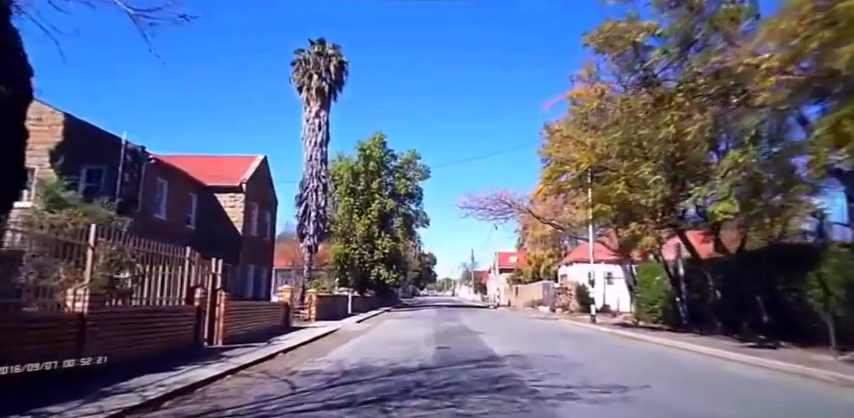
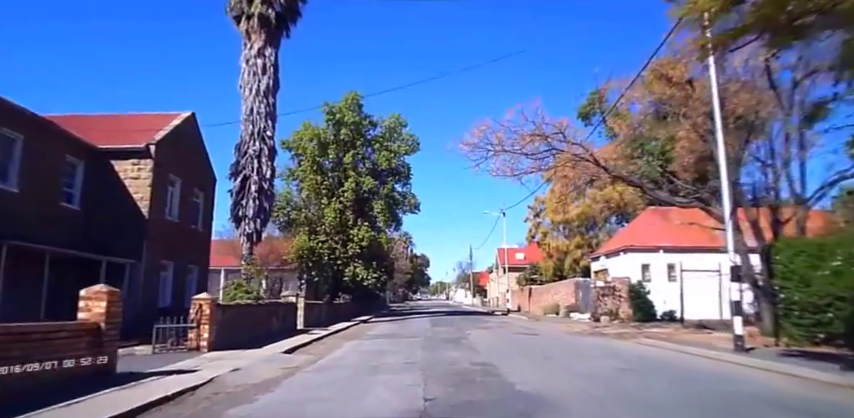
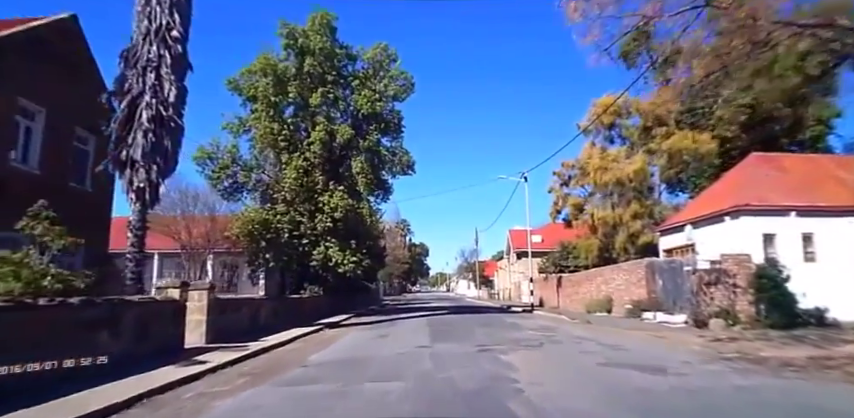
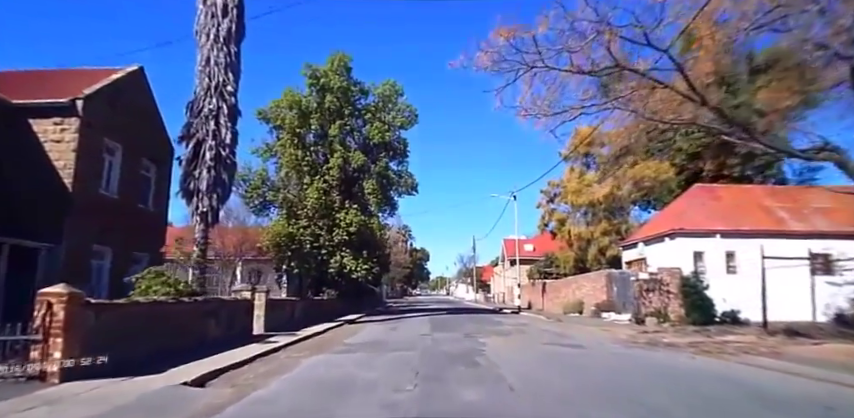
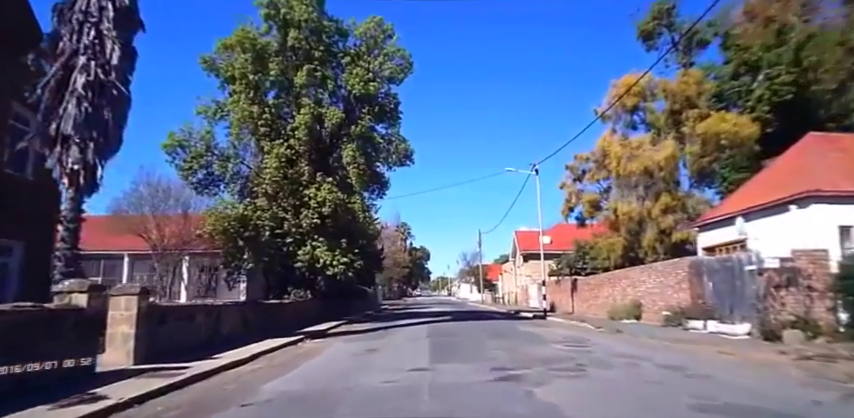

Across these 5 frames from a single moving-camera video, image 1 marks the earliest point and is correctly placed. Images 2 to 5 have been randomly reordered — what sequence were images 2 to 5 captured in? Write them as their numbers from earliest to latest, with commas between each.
2, 4, 3, 5
